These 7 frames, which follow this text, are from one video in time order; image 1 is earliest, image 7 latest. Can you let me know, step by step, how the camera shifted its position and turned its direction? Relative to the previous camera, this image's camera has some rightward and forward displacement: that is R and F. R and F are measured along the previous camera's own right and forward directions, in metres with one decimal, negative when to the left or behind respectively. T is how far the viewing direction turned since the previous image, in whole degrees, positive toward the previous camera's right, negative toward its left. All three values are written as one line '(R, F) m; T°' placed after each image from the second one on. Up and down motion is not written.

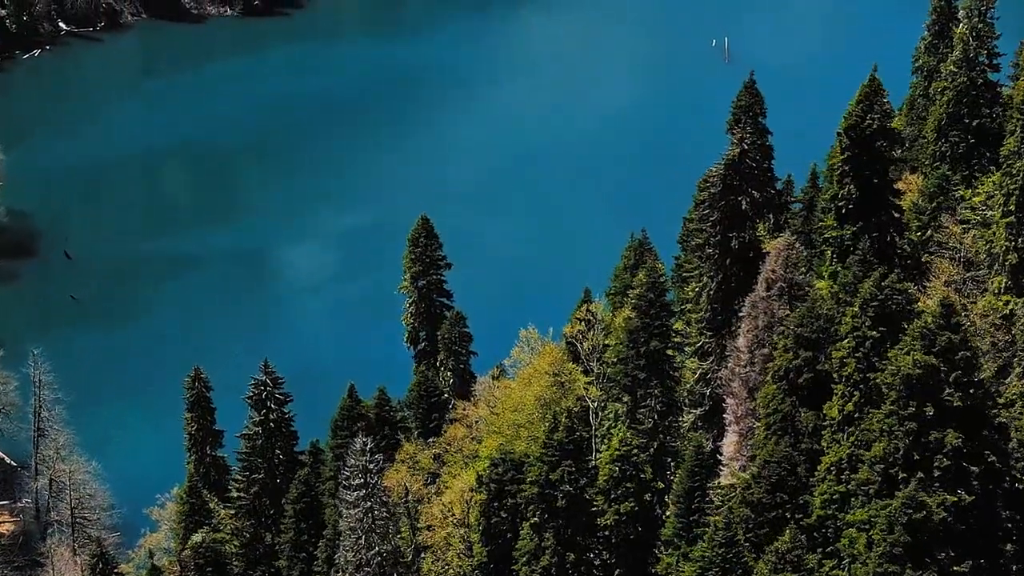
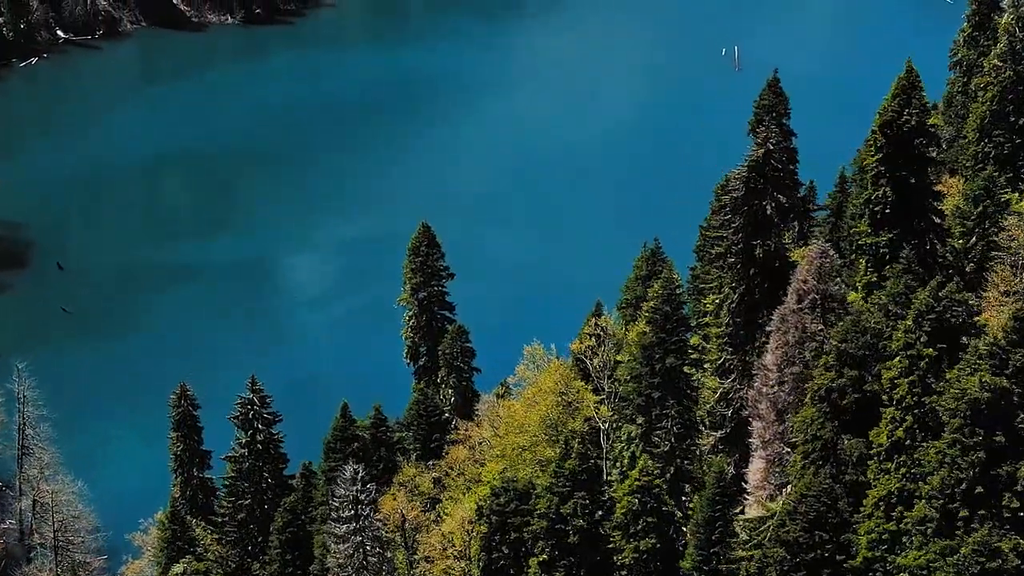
(0.0, +2.2) m; 0°
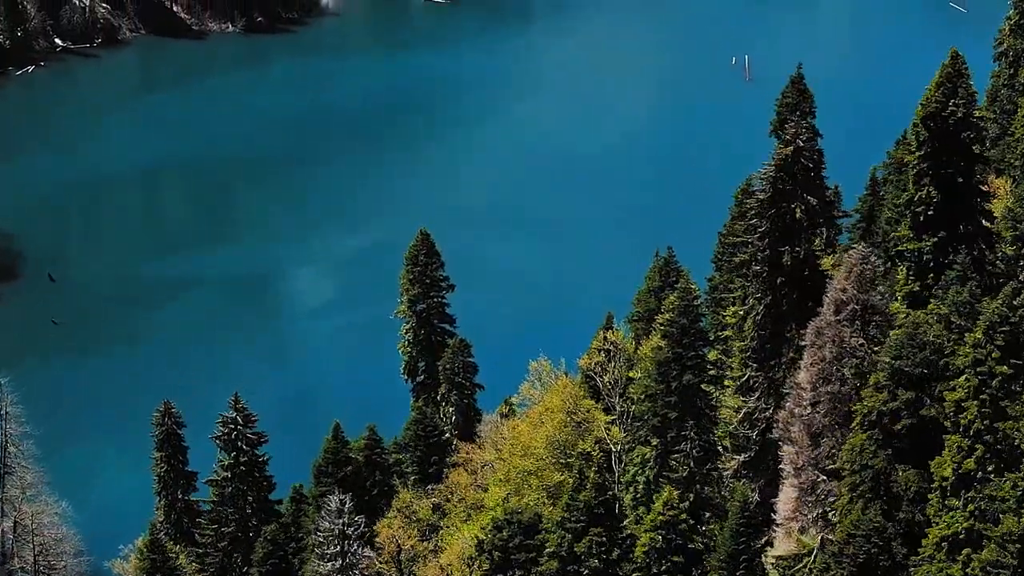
(0.0, +2.2) m; 0°
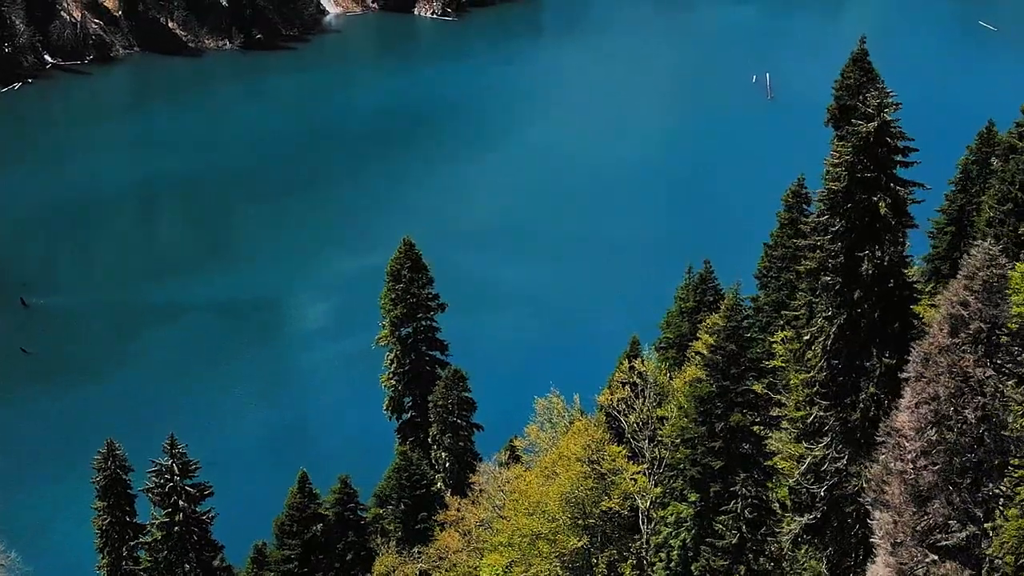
(+0.2, +5.3) m; -1°
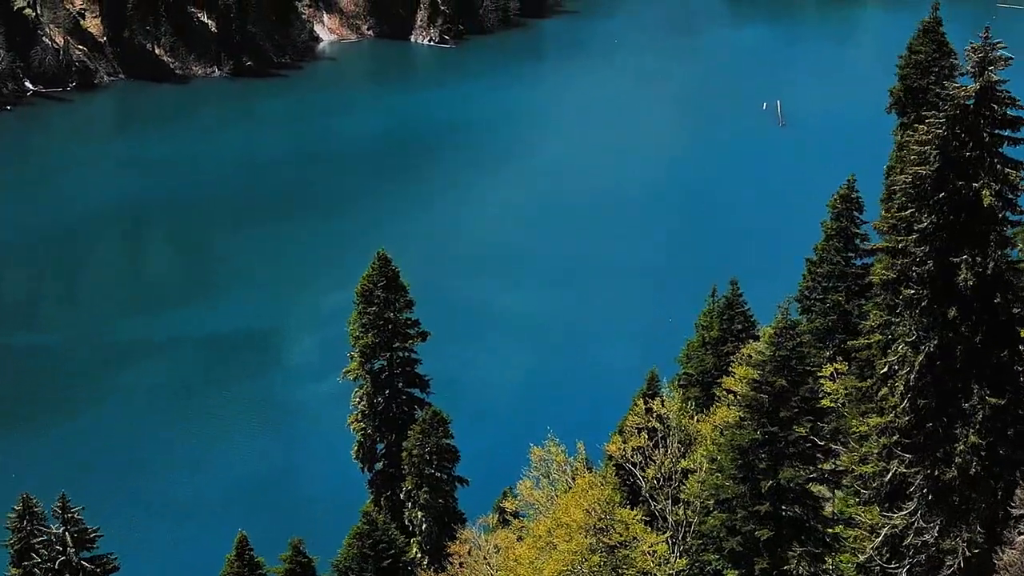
(+0.3, +4.6) m; 0°
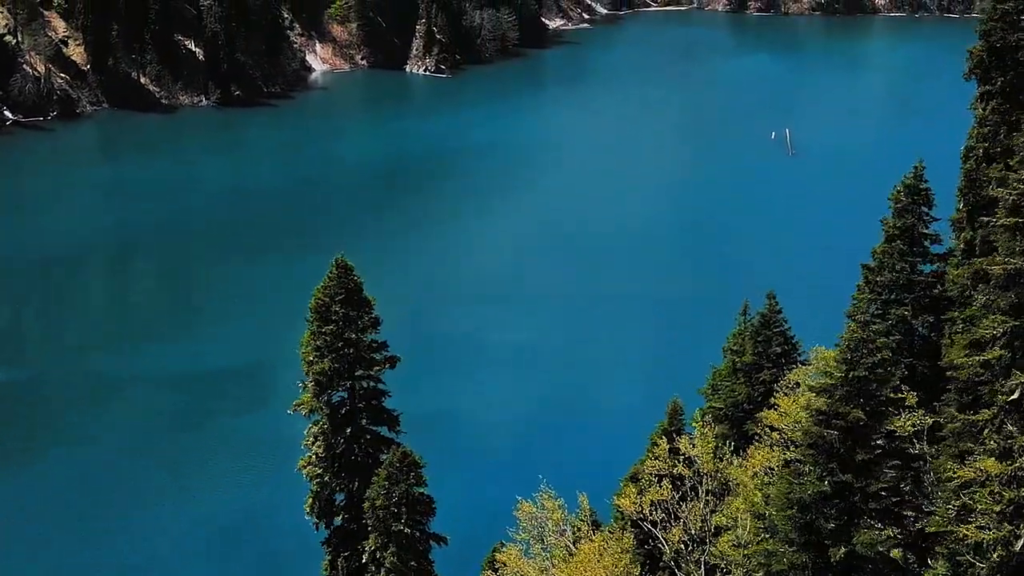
(+0.2, +4.2) m; 0°
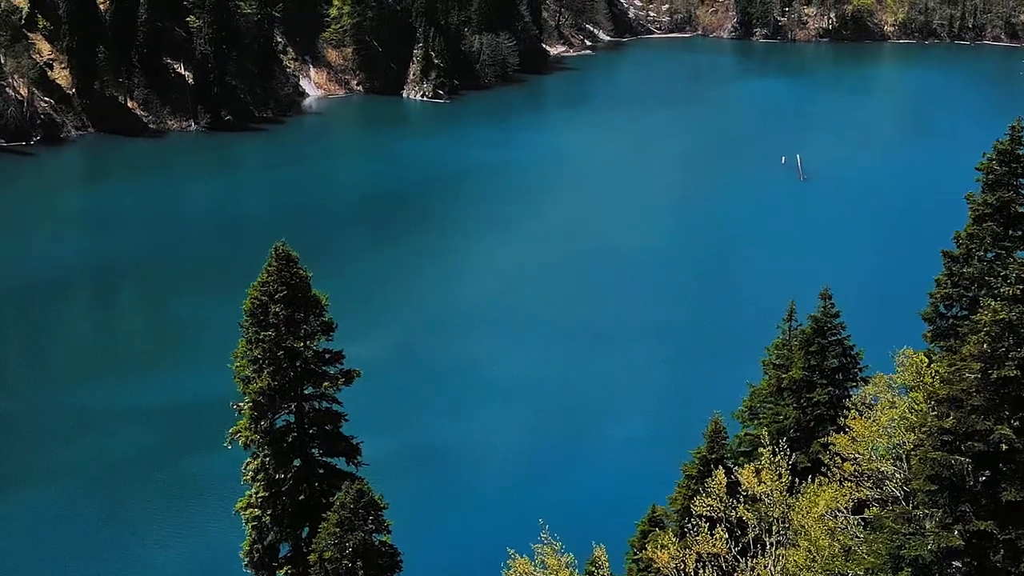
(+0.2, +3.8) m; 0°
